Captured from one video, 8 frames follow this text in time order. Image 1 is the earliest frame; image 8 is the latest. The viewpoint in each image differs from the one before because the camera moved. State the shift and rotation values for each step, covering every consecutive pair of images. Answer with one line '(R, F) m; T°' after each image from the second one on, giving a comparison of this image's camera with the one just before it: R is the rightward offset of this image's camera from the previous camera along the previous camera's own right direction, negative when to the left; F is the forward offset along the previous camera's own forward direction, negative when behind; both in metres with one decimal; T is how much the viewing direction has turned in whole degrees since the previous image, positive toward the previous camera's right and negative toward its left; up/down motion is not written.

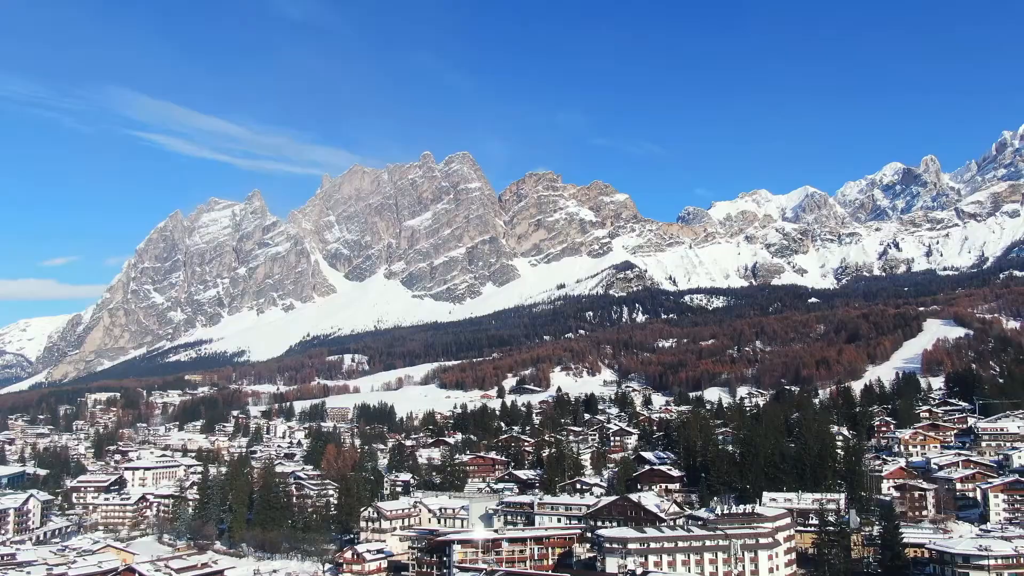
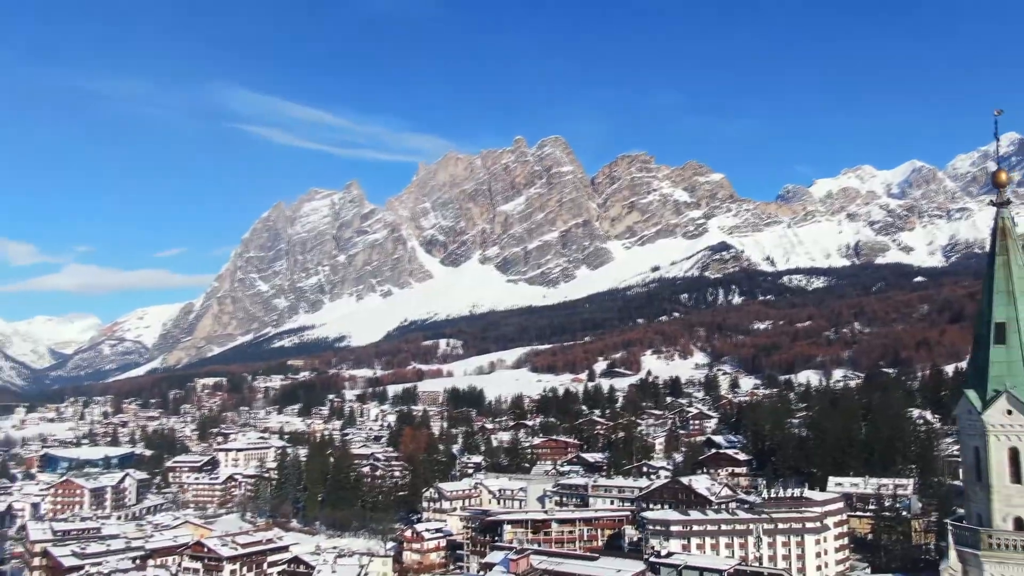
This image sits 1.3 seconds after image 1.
(+2.1, -0.5) m; -6°
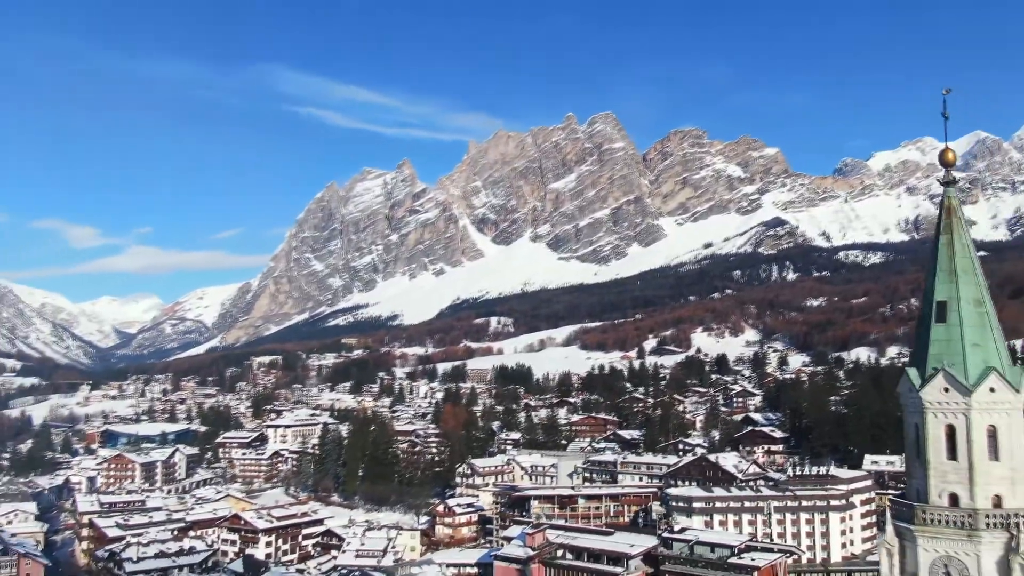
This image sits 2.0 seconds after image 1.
(+1.1, -0.3) m; -3°
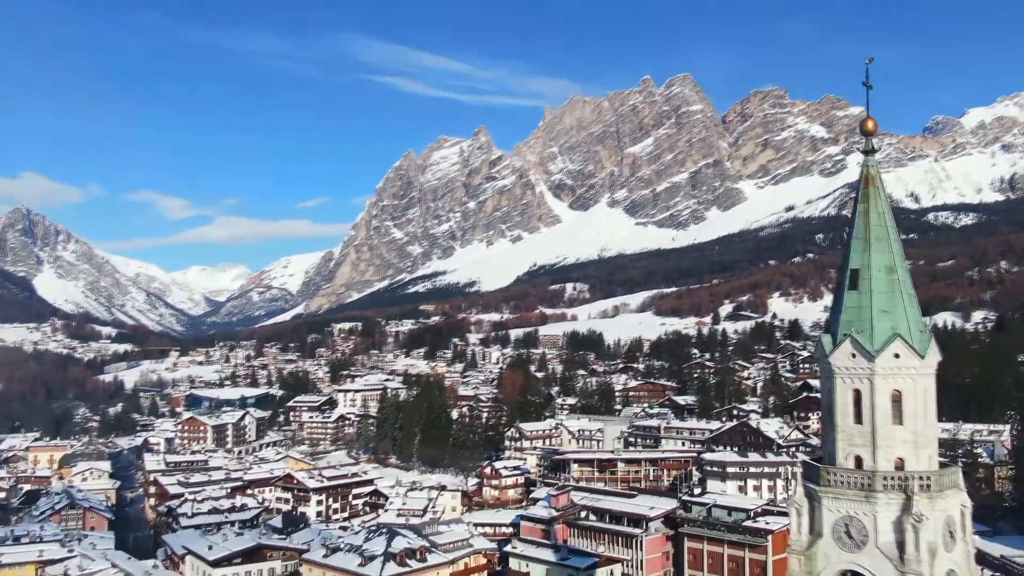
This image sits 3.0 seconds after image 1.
(+1.7, -0.5) m; -5°
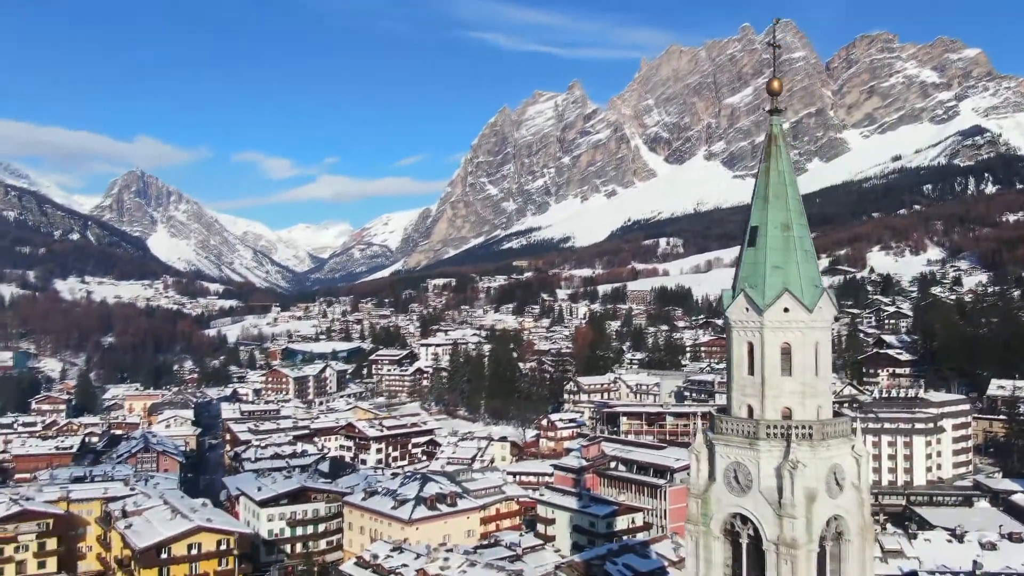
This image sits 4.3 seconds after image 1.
(+2.1, -0.6) m; -6°
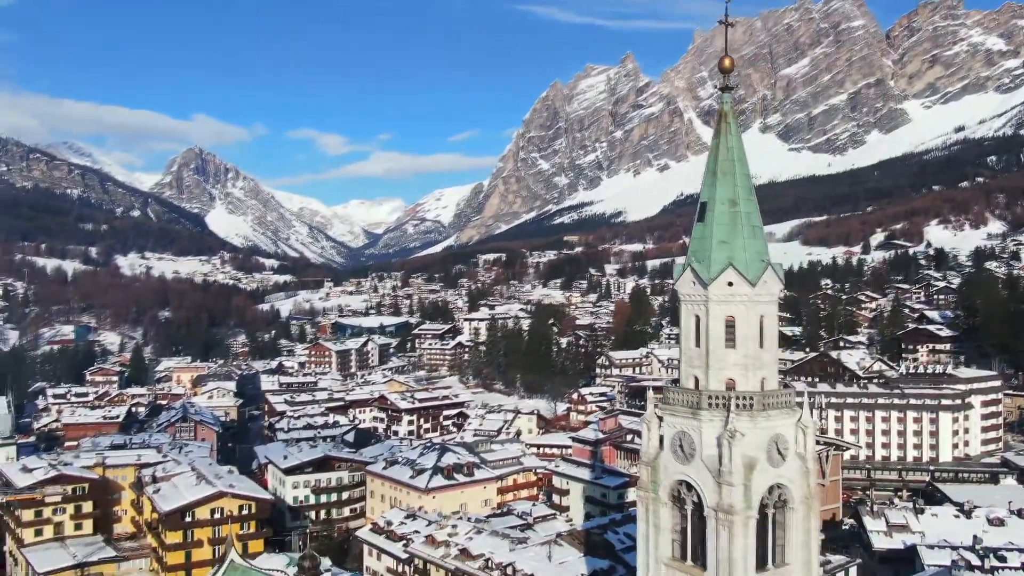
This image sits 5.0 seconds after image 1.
(+1.1, -0.4) m; -3°
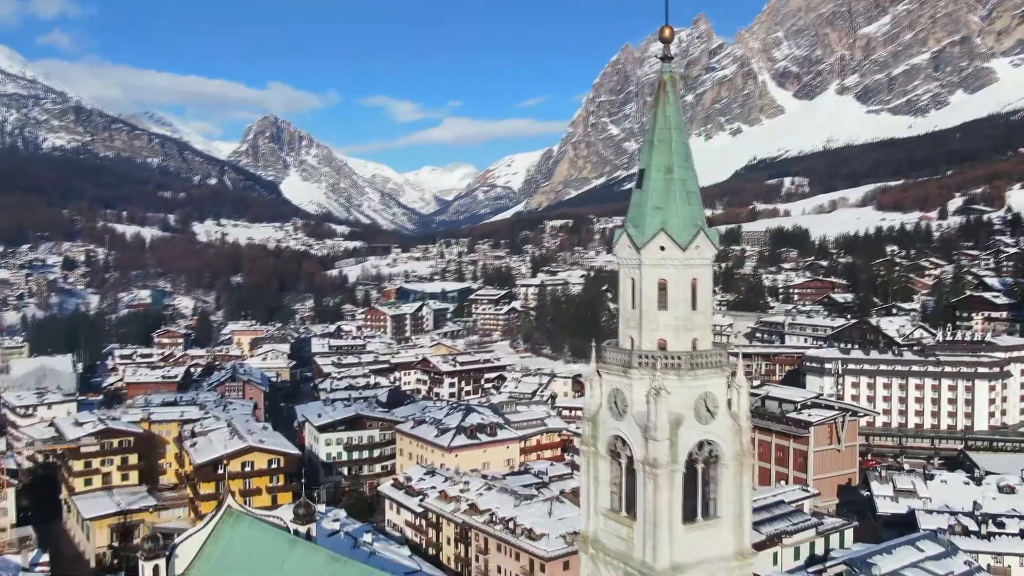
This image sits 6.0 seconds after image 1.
(+1.5, -0.5) m; -4°
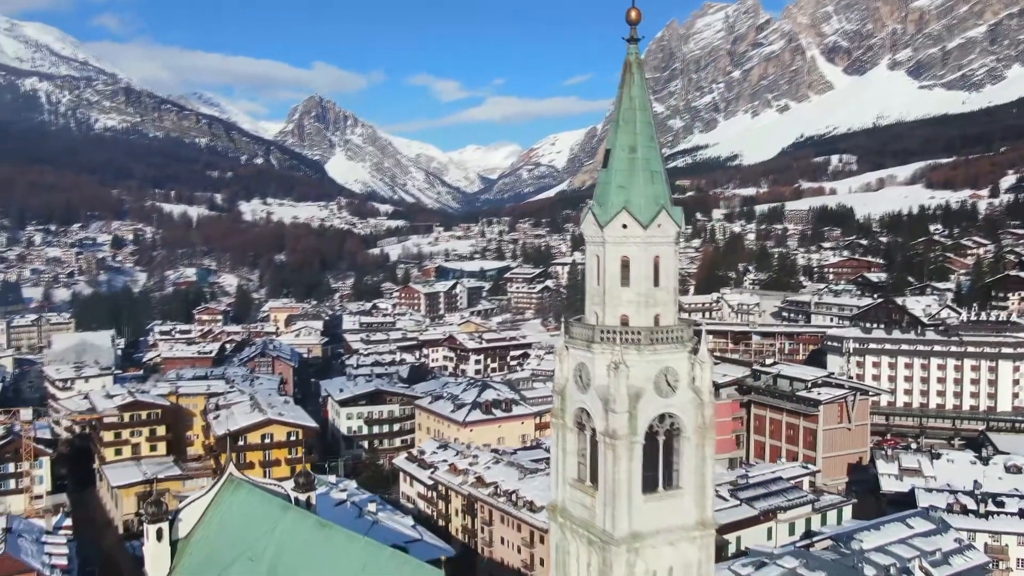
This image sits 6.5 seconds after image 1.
(+0.9, -0.3) m; -3°
